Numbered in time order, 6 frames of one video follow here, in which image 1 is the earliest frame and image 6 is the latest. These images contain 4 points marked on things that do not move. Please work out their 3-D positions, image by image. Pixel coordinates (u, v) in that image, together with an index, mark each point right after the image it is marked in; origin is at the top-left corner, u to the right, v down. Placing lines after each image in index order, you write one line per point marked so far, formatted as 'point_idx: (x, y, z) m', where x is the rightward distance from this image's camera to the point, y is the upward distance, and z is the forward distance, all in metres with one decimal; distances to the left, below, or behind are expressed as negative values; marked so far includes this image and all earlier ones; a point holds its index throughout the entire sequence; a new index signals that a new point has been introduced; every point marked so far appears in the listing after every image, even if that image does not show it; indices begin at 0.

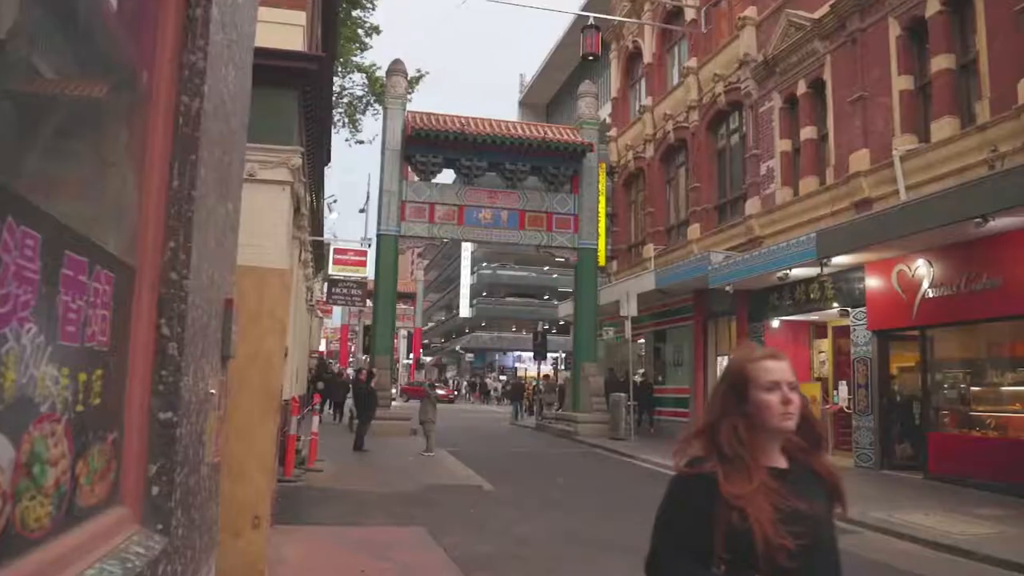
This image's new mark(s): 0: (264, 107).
0: (-2.9, +2.1, +9.5) m
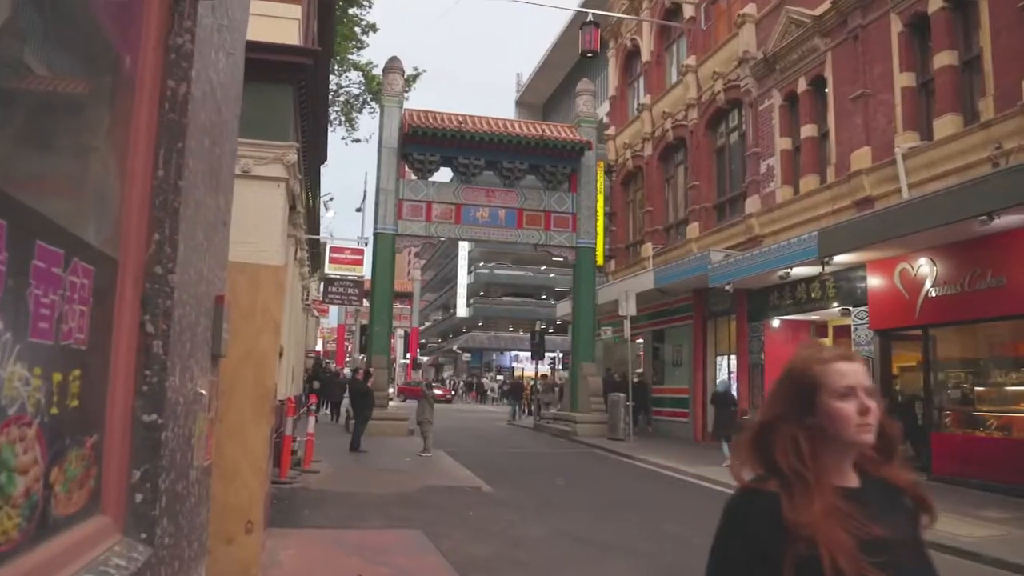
0: (-2.9, +2.1, +9.3) m
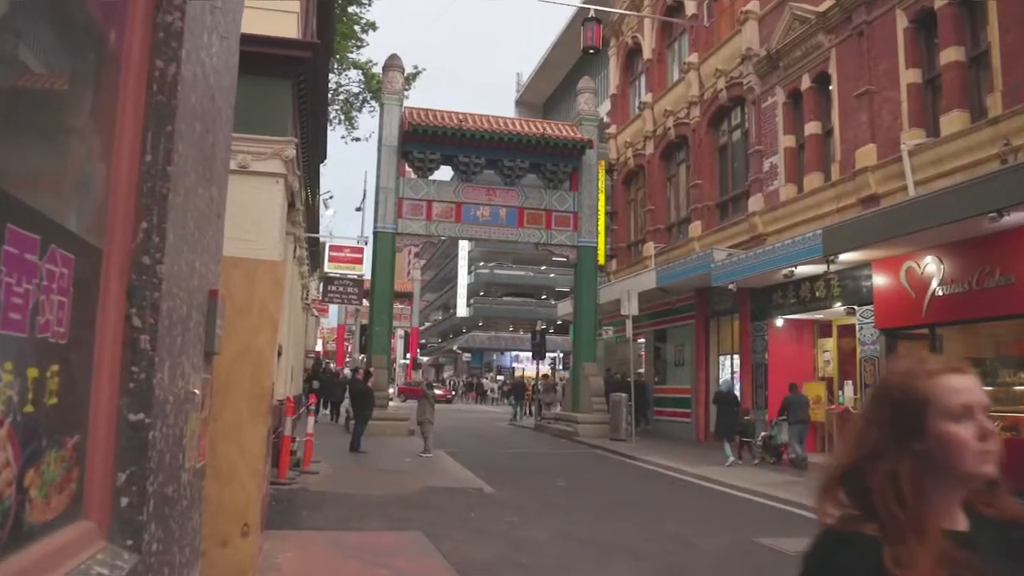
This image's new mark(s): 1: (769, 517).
0: (-2.9, +2.1, +9.1) m
1: (+3.3, -2.9, +10.5) m
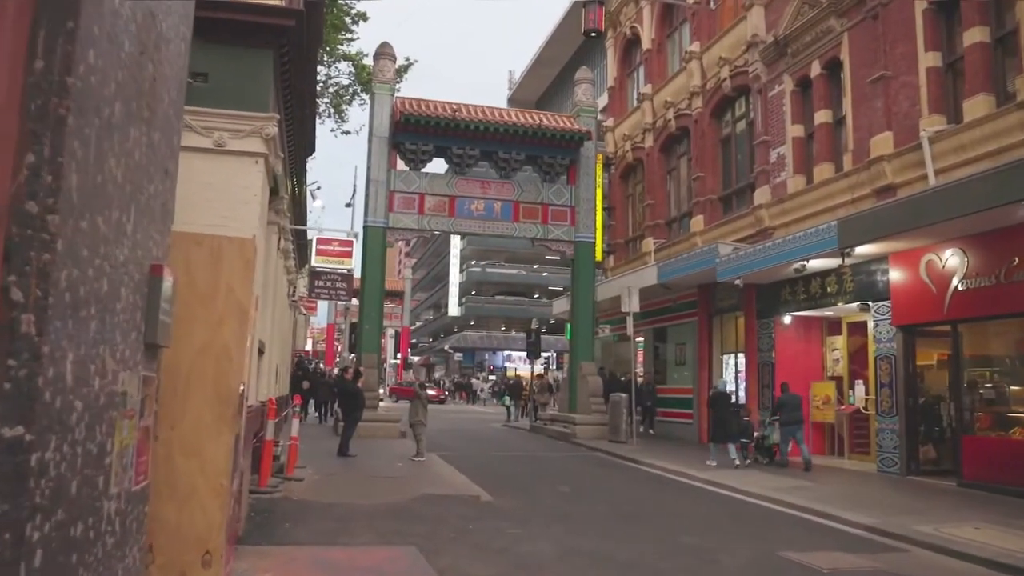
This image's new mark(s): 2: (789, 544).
0: (-2.8, +2.2, +8.3) m
1: (+3.3, -2.8, +9.7) m
2: (+3.0, -2.7, +8.6) m
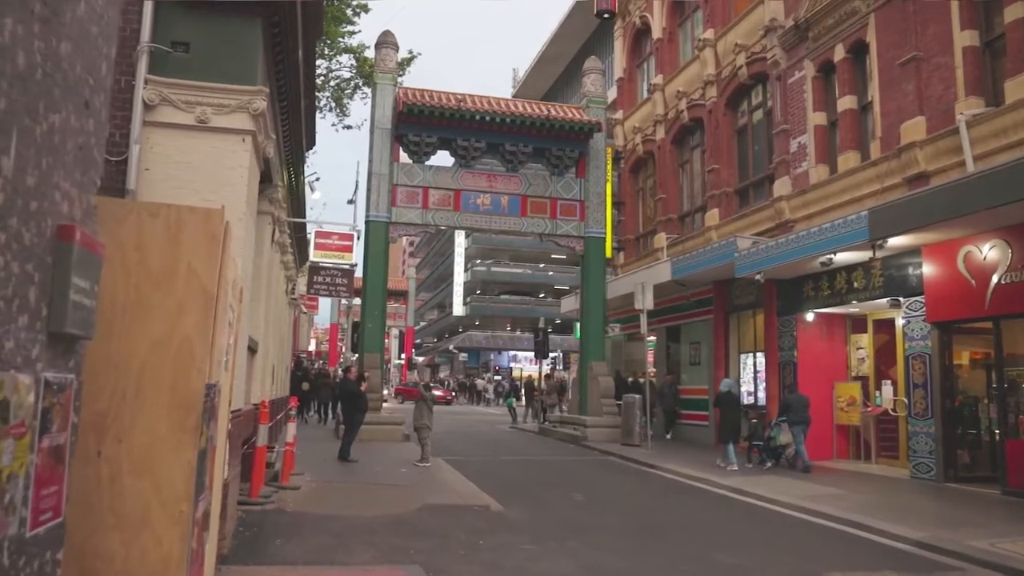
0: (-2.7, +2.3, +7.5) m
1: (+3.5, -2.8, +8.9) m
2: (+3.1, -2.6, +7.8) m
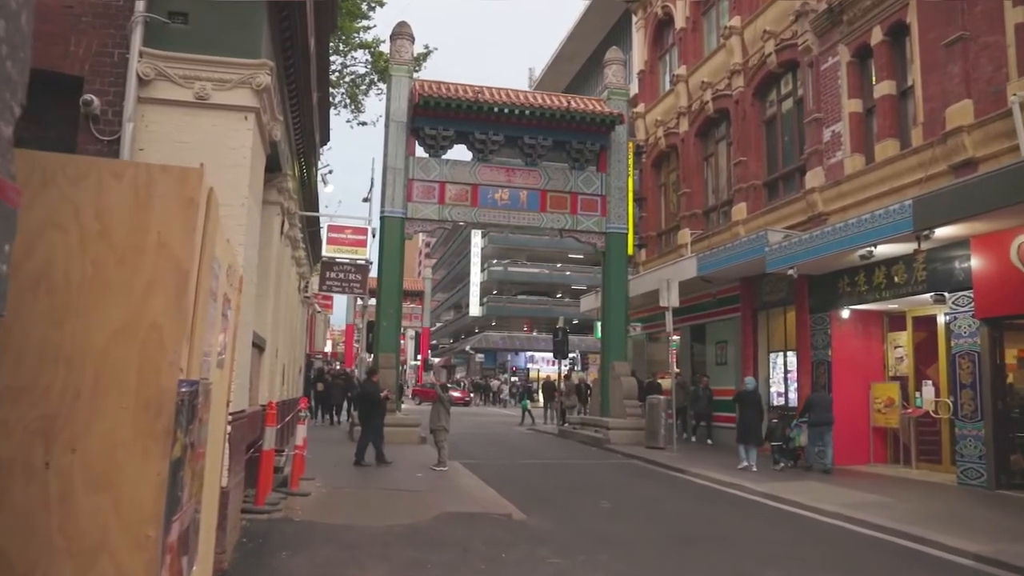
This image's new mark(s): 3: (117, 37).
0: (-2.5, +2.4, +6.9) m
1: (+3.7, -2.7, +8.2) m
2: (+3.3, -2.5, +7.1) m
3: (-3.4, +2.1, +7.0) m
